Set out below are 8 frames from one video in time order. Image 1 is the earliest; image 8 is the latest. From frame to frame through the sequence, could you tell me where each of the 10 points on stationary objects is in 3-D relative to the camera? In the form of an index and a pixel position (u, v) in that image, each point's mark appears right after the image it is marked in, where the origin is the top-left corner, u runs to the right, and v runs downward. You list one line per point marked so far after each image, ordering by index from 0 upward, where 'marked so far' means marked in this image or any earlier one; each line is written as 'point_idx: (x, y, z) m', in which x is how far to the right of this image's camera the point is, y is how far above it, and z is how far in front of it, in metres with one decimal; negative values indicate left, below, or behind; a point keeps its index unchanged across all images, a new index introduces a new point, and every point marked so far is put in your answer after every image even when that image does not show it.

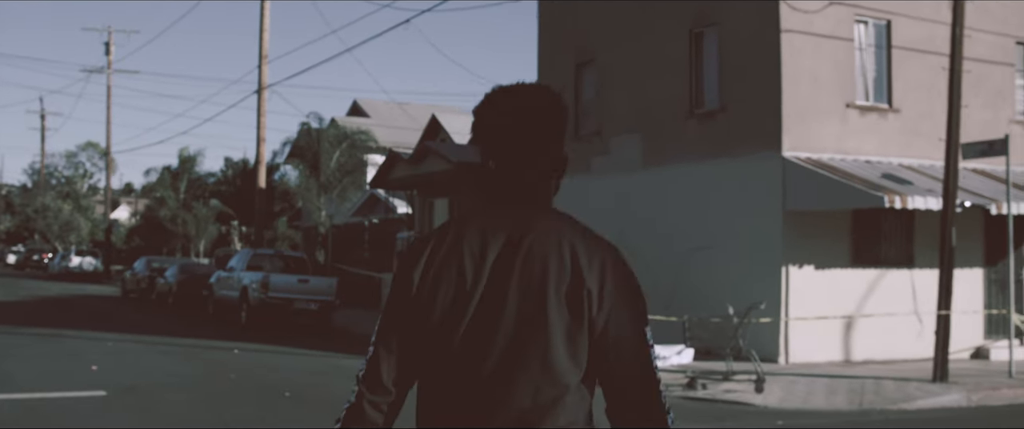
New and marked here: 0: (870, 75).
0: (+5.6, +2.2, +16.9) m
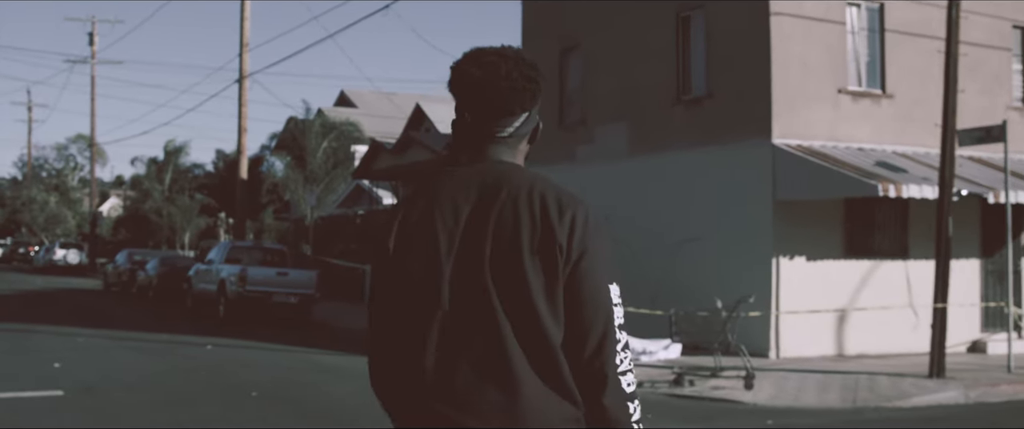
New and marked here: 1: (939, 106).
0: (+5.3, +2.3, +16.3) m
1: (+6.8, +1.7, +17.0) m
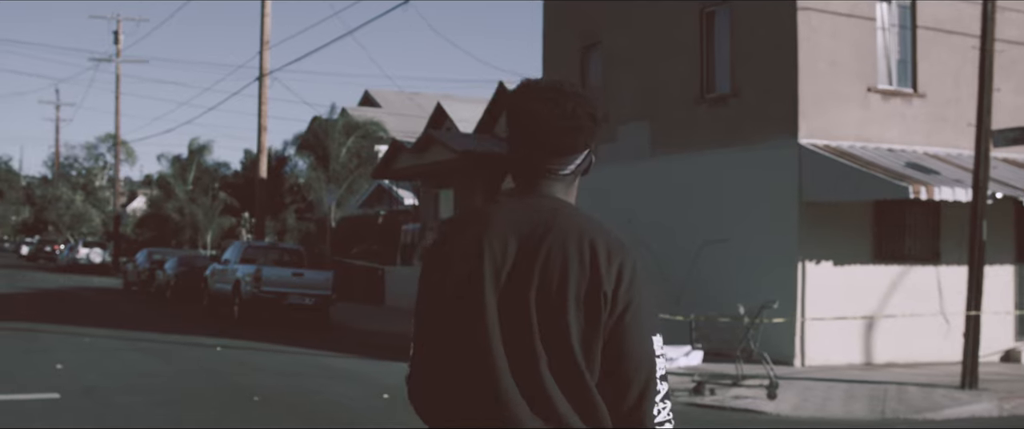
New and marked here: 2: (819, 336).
0: (+5.6, +2.3, +15.8) m
1: (+7.0, +1.7, +16.4) m
2: (+4.2, -1.7, +14.7) m
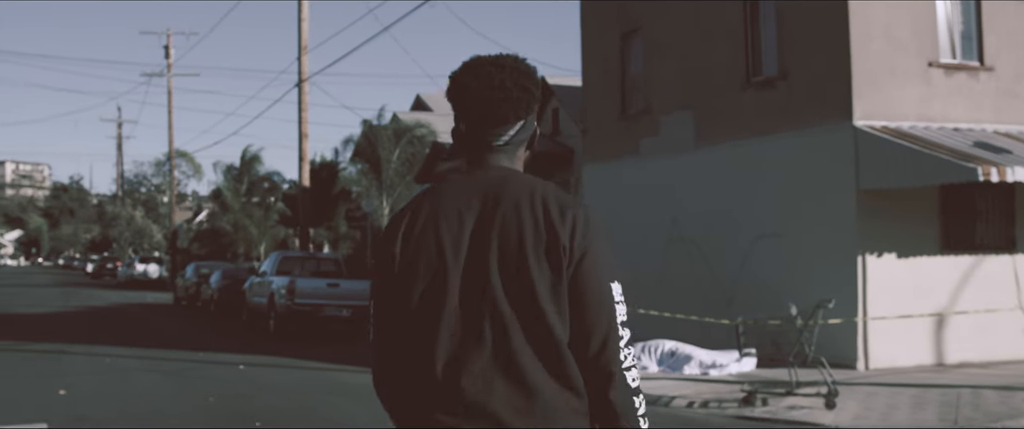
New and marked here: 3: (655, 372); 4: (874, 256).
0: (+6.0, +2.5, +14.4) m
1: (+7.5, +1.9, +14.9) m
2: (+4.6, -1.5, +13.4) m
3: (+1.8, -2.0, +13.8) m
4: (+4.6, -0.5, +13.5) m
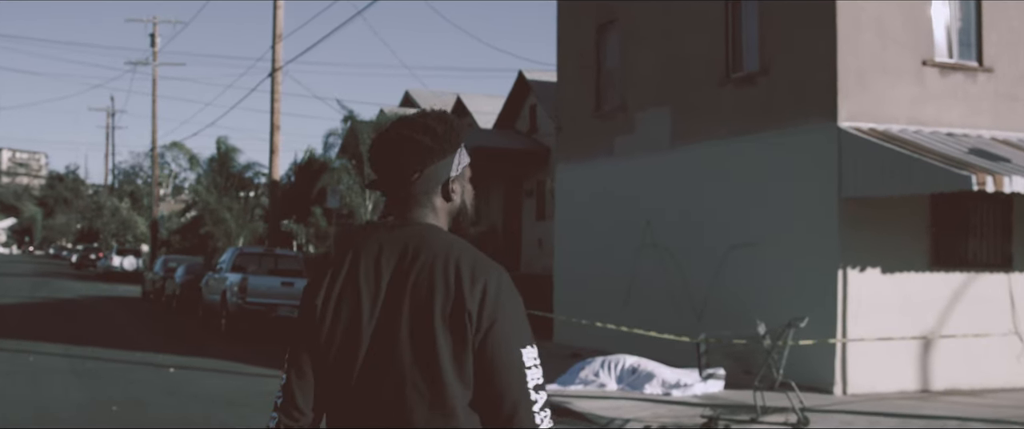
0: (+5.5, +2.3, +13.3) m
1: (+6.9, +1.7, +13.8) m
2: (+4.0, -1.6, +12.3) m
3: (+1.2, -2.1, +12.7) m
4: (+4.0, -0.6, +12.4) m
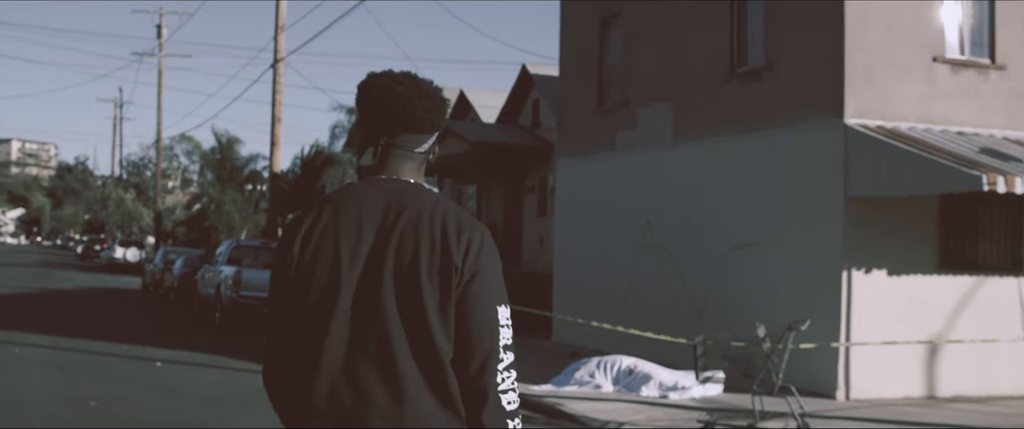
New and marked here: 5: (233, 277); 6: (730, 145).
0: (+5.5, +2.3, +12.9) m
1: (+6.9, +1.7, +13.4) m
2: (+3.9, -1.6, +11.9) m
3: (+1.1, -2.0, +12.3) m
4: (+3.9, -0.6, +12.0) m
5: (-4.8, -1.1, +18.7) m
6: (+2.9, +0.9, +14.3) m
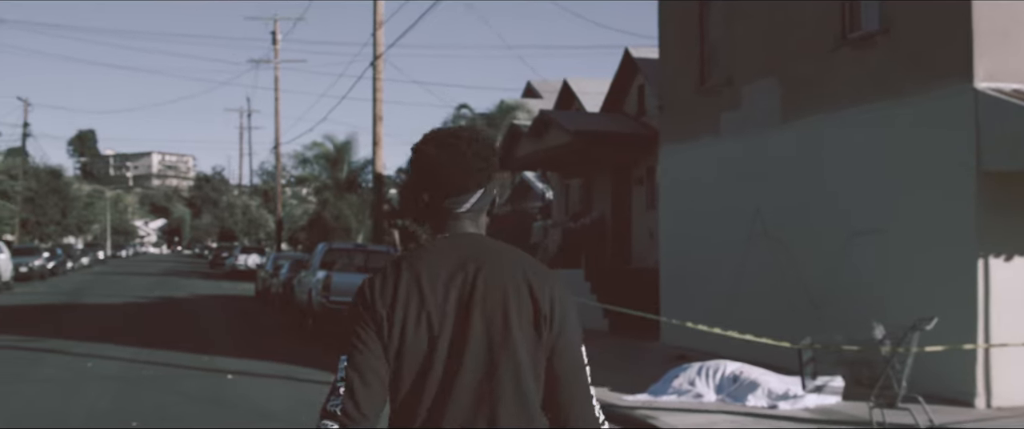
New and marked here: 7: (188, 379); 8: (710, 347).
0: (+6.3, +2.6, +11.0) m
1: (+7.8, +2.0, +11.4) m
2: (+4.8, -1.4, +10.2) m
3: (+2.0, -1.9, +11.0) m
4: (+4.7, -0.4, +10.3) m
5: (-3.2, -1.1, +18.0) m
6: (+3.9, +1.1, +12.7) m
7: (-3.7, -1.9, +12.3) m
8: (+2.9, -1.9, +15.8) m
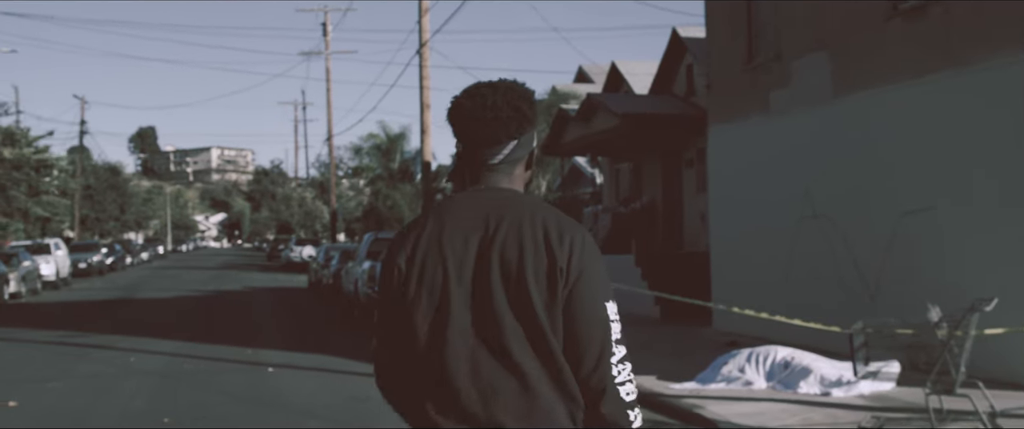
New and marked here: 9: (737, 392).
0: (+6.6, +2.9, +10.4) m
1: (+8.1, +2.3, +10.6) m
2: (+5.1, -1.2, +9.7) m
3: (+2.5, -1.7, +10.6) m
4: (+5.1, -0.2, +9.8) m
5: (-2.4, -1.0, +17.9) m
6: (+4.4, +1.3, +12.2) m
7: (-3.2, -1.8, +12.2) m
8: (+3.6, -1.7, +15.4) m
9: (+2.2, -1.7, +10.5) m
